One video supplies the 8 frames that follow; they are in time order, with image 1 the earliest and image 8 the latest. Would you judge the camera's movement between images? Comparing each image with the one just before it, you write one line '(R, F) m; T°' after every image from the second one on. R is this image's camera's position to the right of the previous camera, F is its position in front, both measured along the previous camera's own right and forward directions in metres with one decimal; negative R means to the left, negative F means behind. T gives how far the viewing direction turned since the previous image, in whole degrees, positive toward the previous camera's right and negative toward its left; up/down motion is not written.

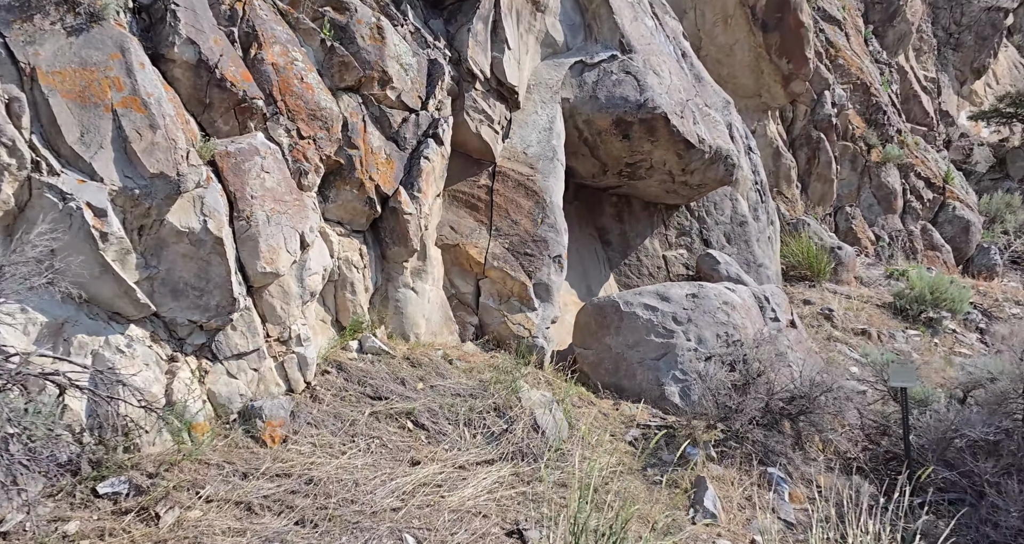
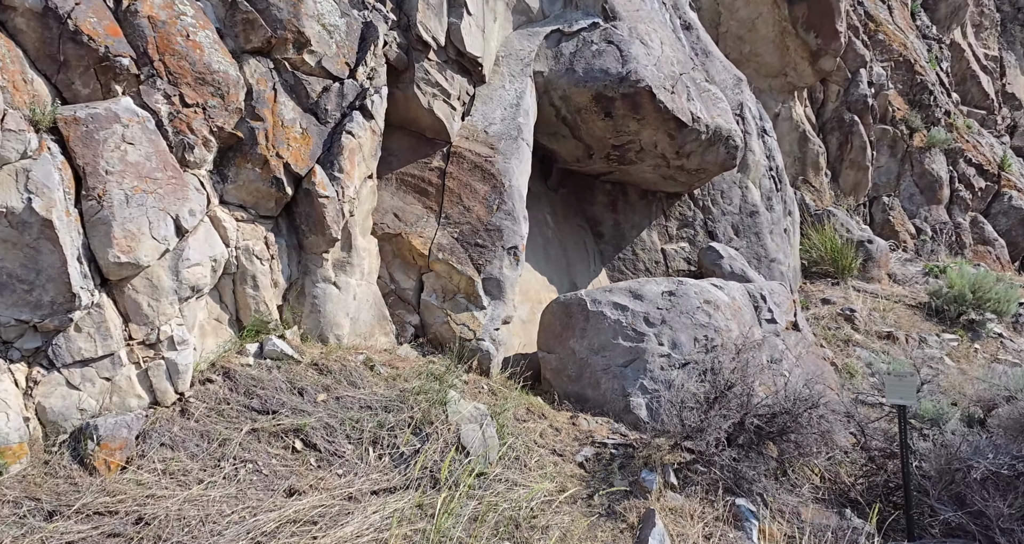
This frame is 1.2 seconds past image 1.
(+0.5, +0.5) m; -3°
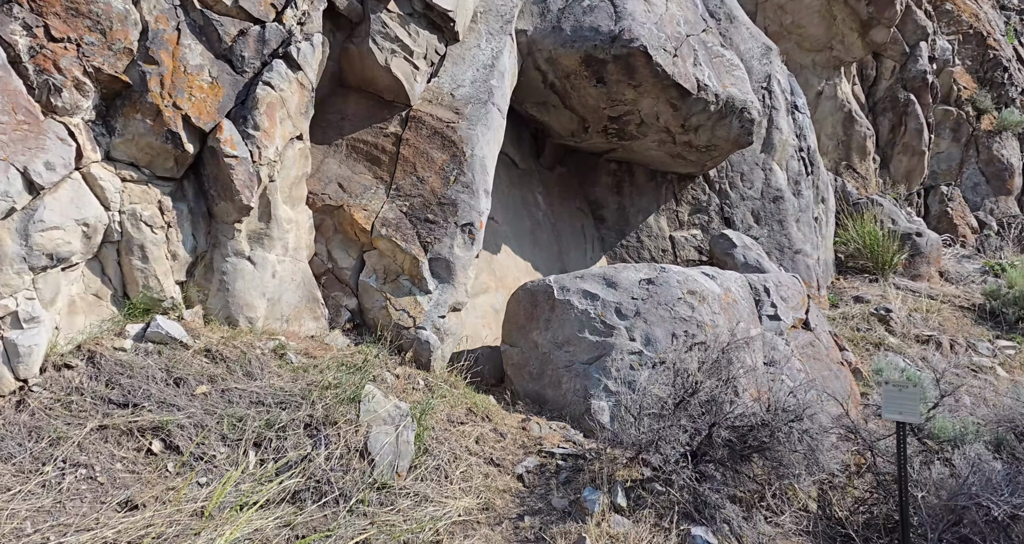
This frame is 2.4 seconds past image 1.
(+0.4, +0.5) m; -4°
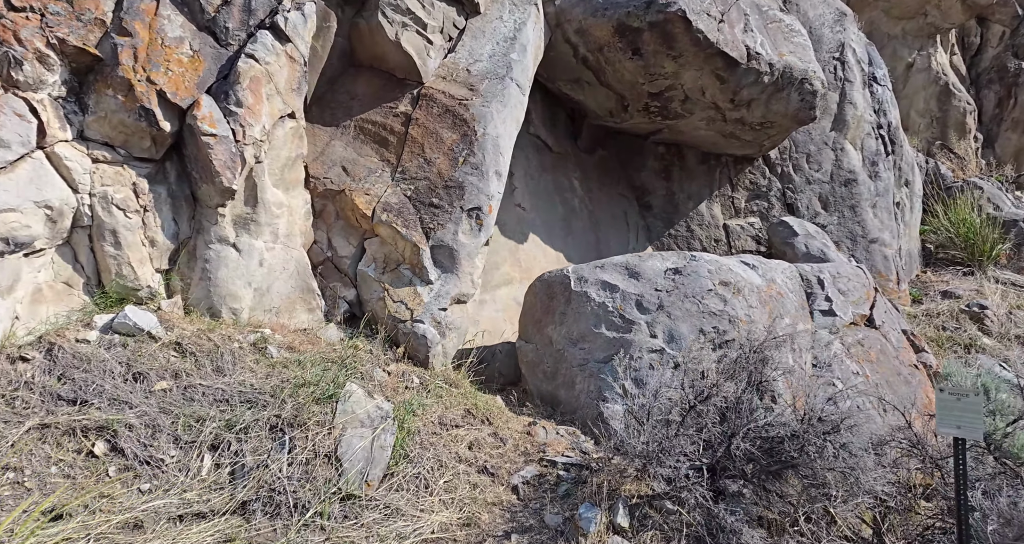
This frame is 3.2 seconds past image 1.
(+0.3, +0.3) m; -6°
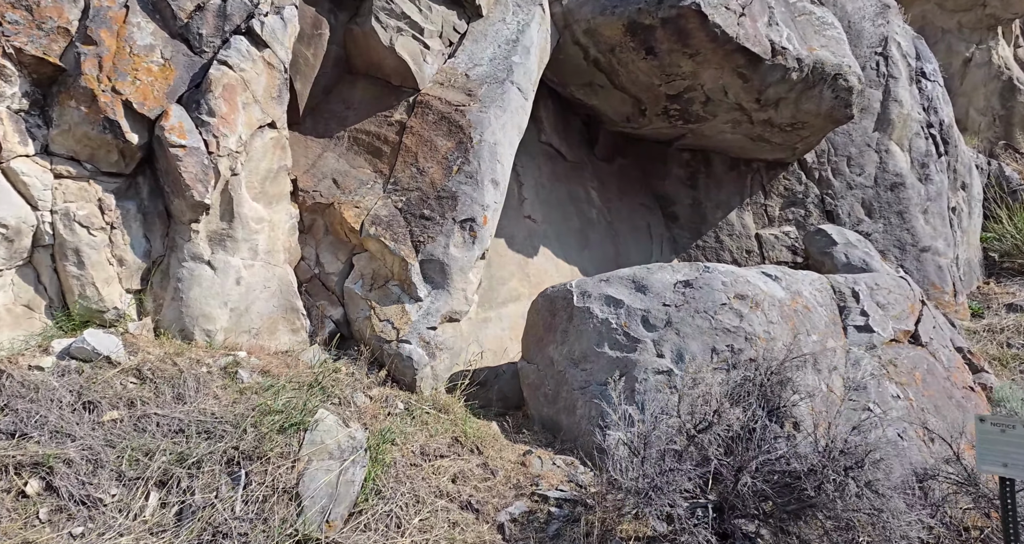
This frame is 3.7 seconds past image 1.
(+0.2, +0.2) m; -4°
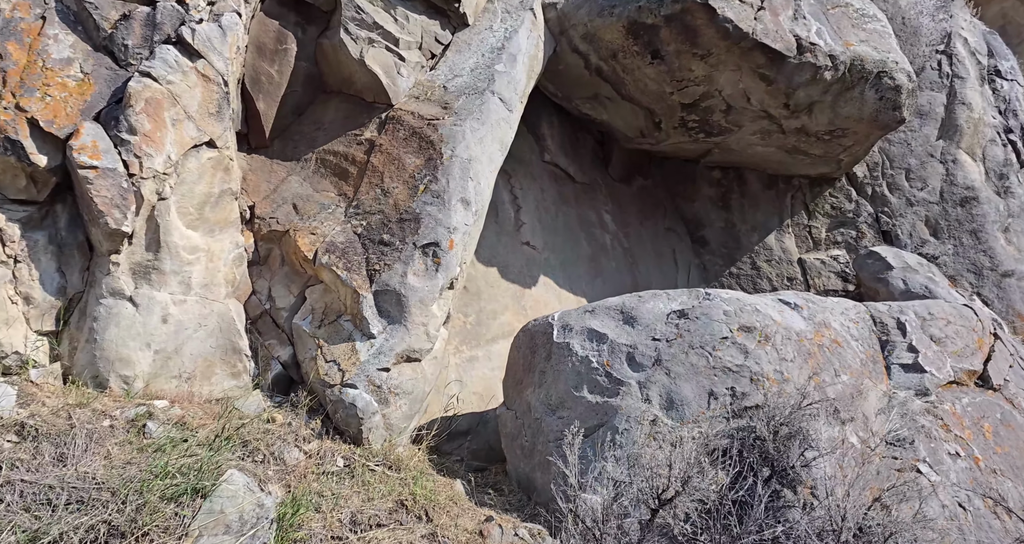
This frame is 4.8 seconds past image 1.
(+0.3, +0.4) m; -5°
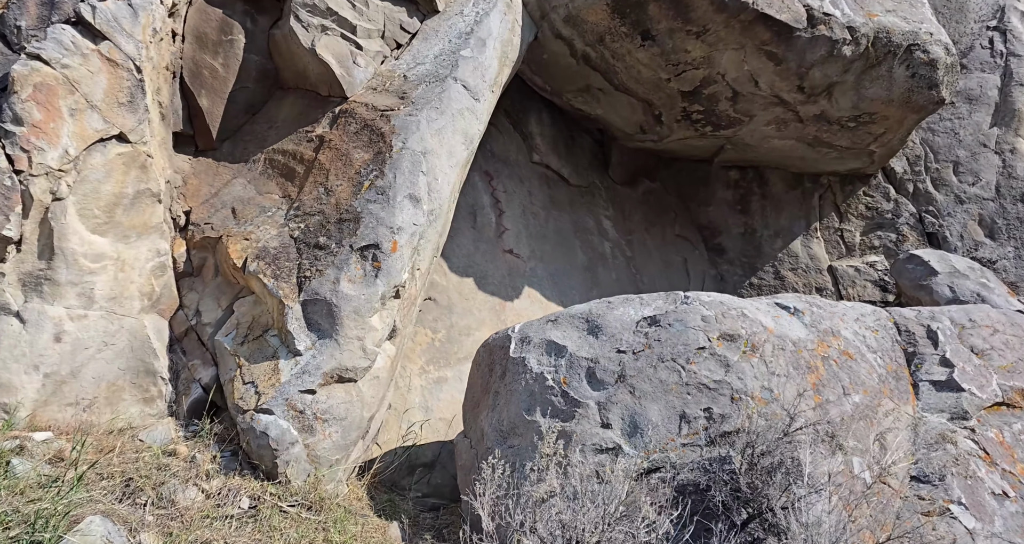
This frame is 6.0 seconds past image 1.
(+0.3, +0.4) m; -4°
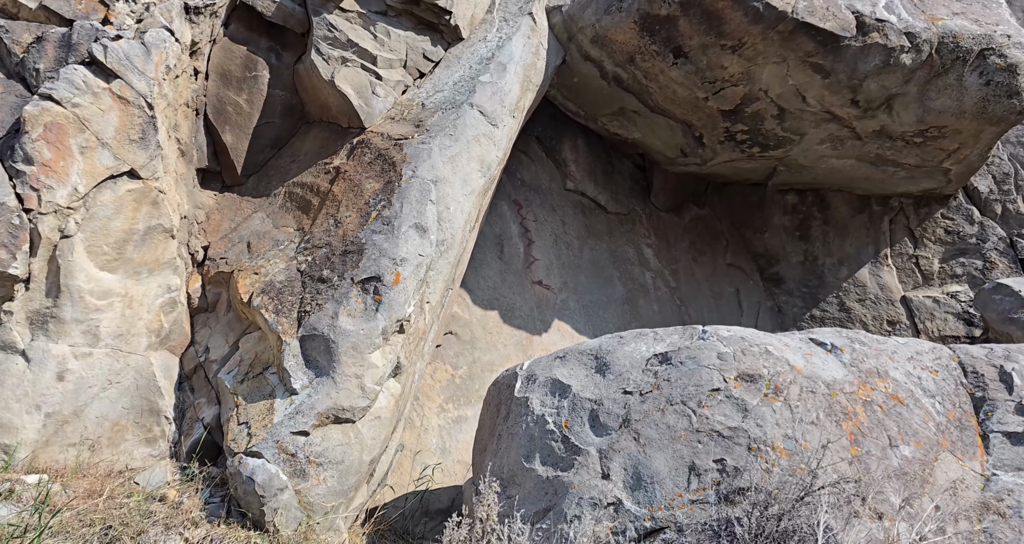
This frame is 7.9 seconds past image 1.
(+0.2, +0.2) m; -6°
